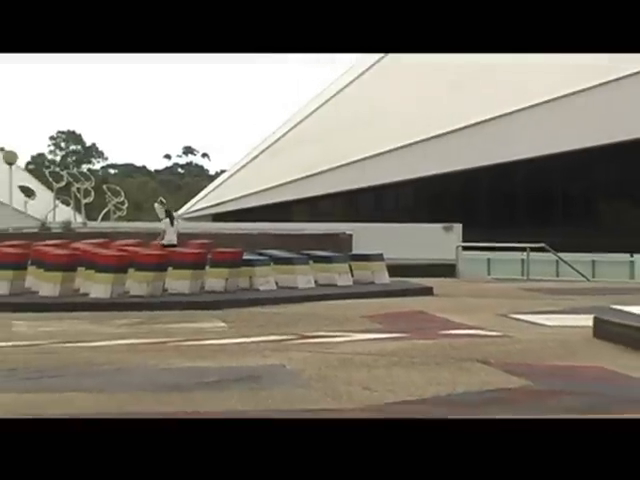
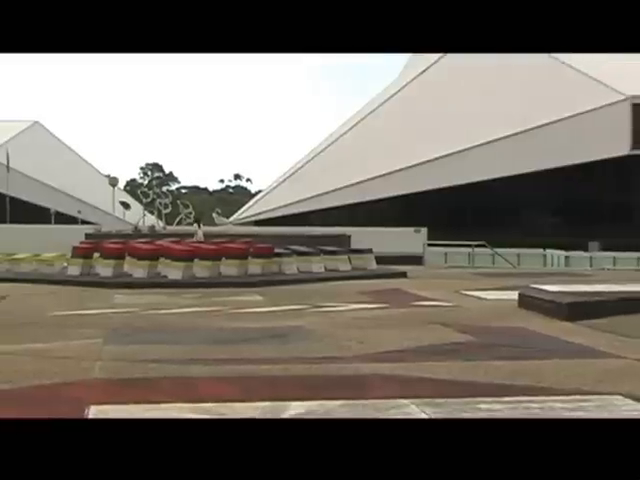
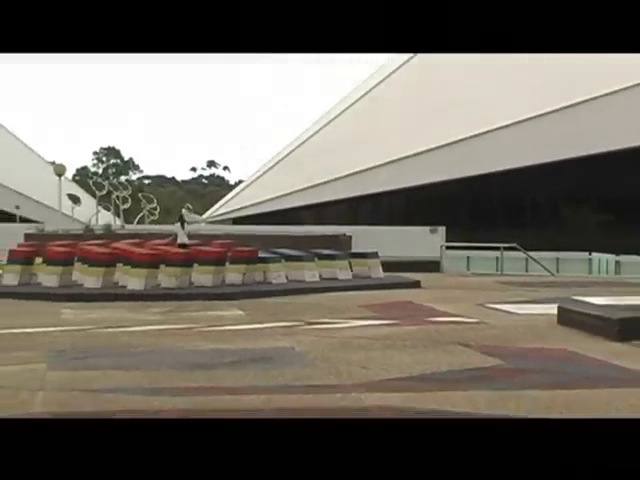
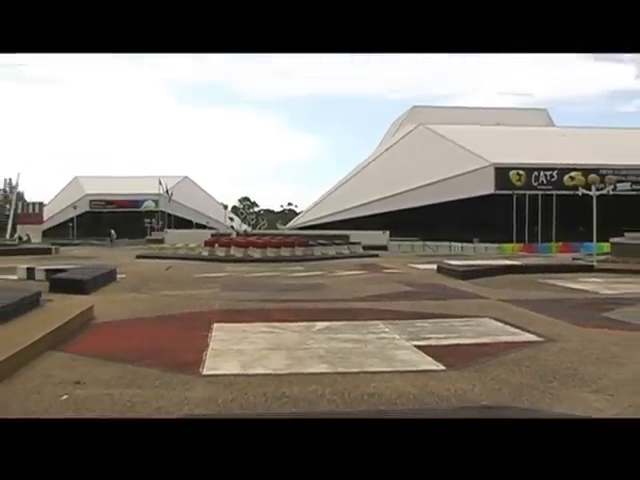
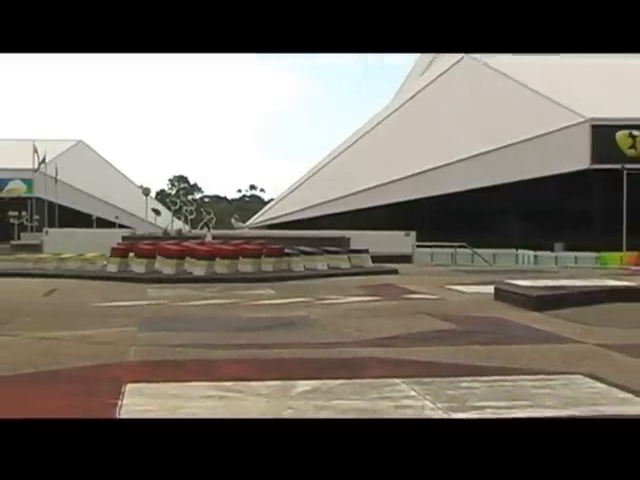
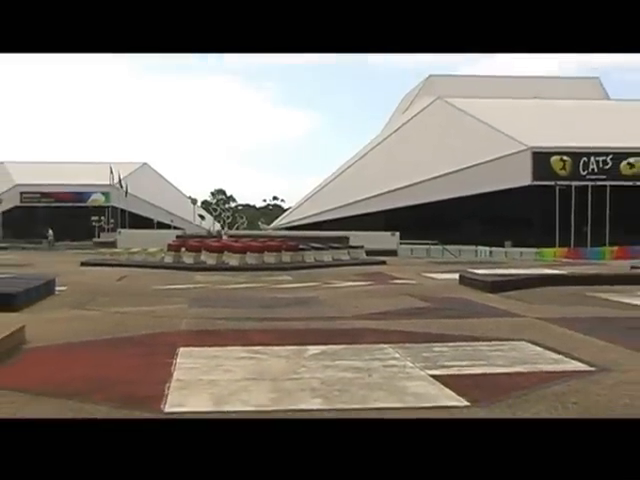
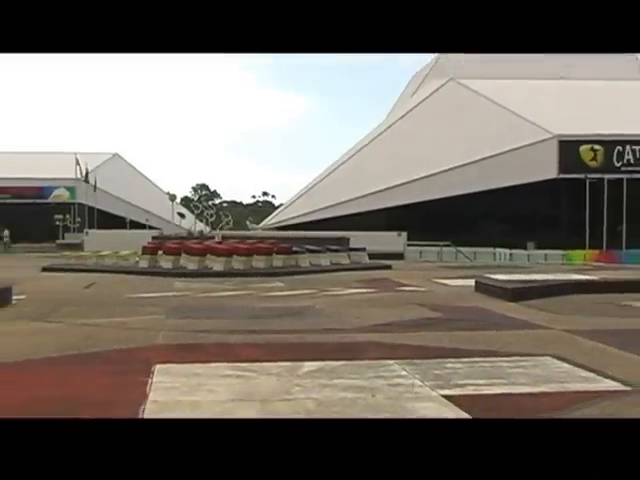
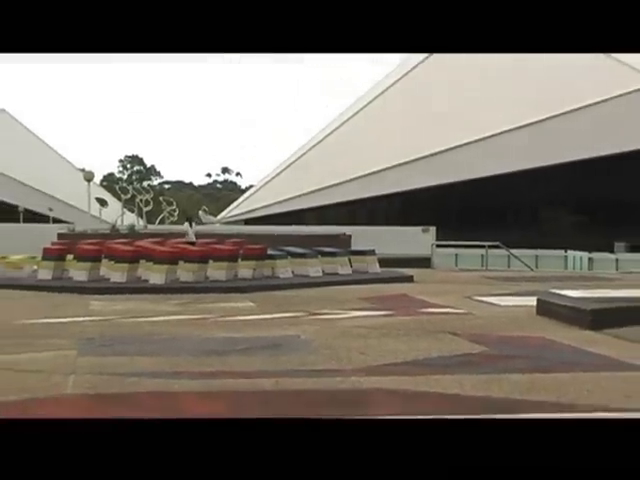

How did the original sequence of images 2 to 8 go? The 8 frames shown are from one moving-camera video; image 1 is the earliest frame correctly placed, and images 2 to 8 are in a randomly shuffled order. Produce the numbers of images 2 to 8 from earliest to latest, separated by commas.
3, 8, 2, 5, 7, 6, 4
